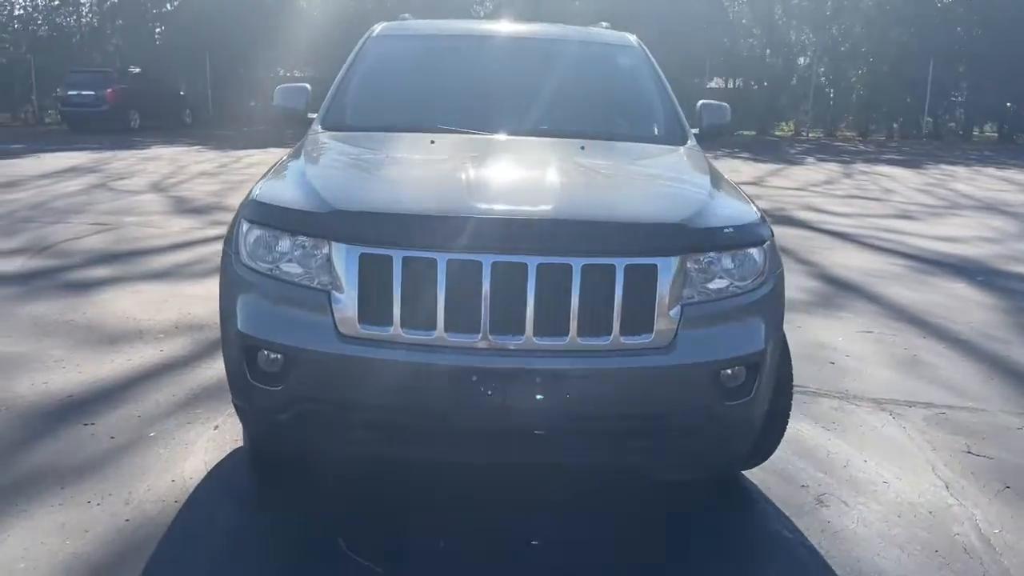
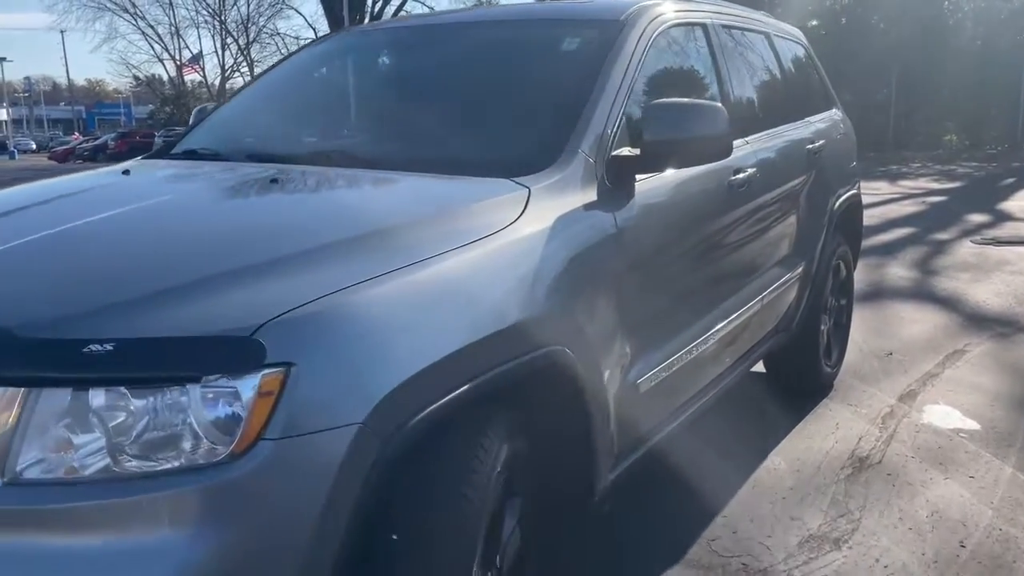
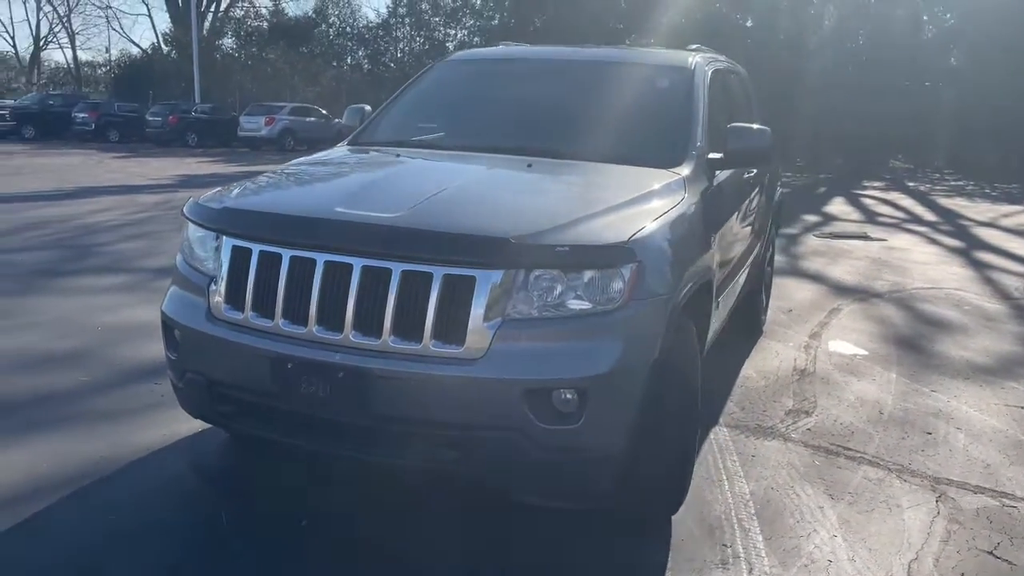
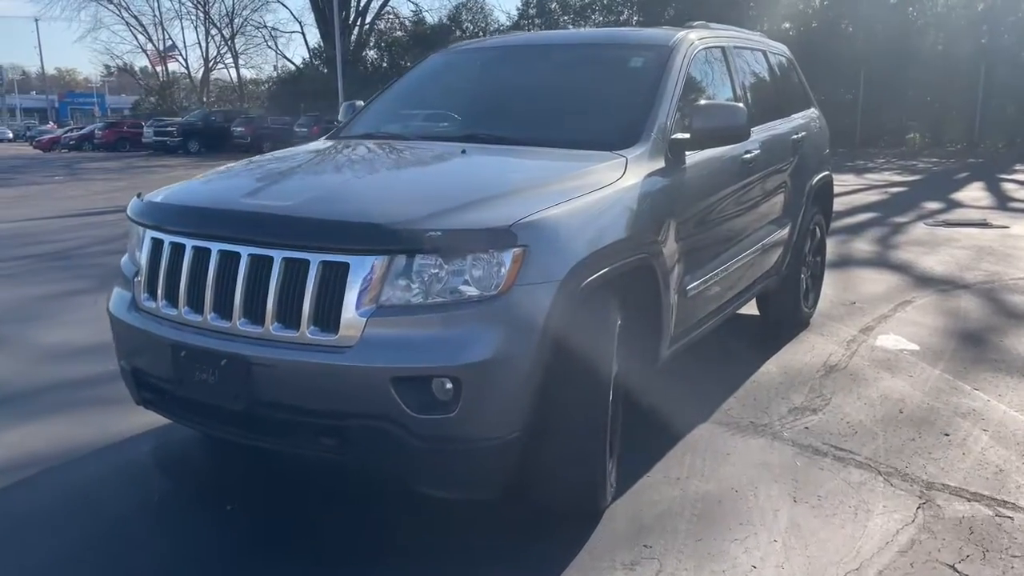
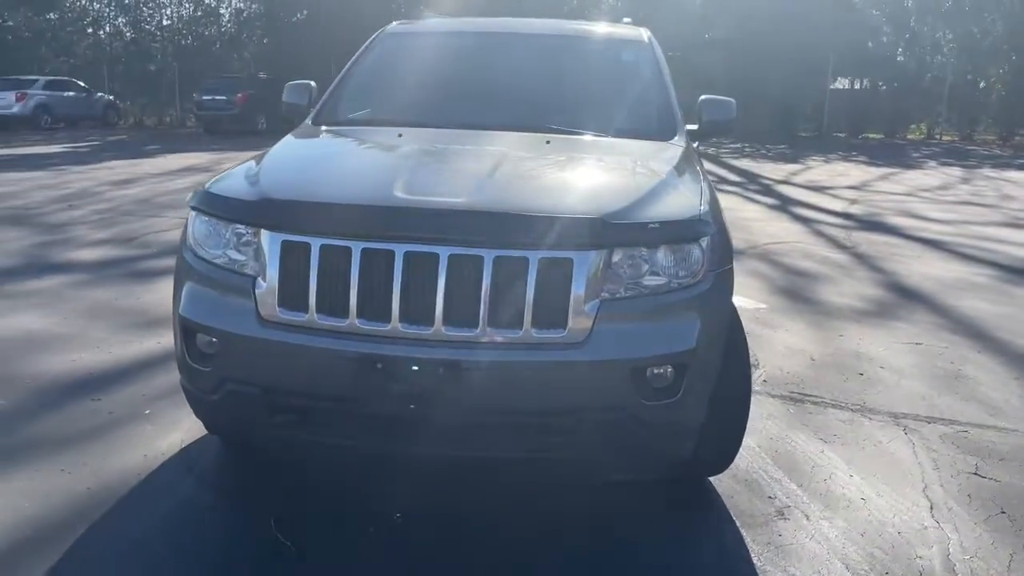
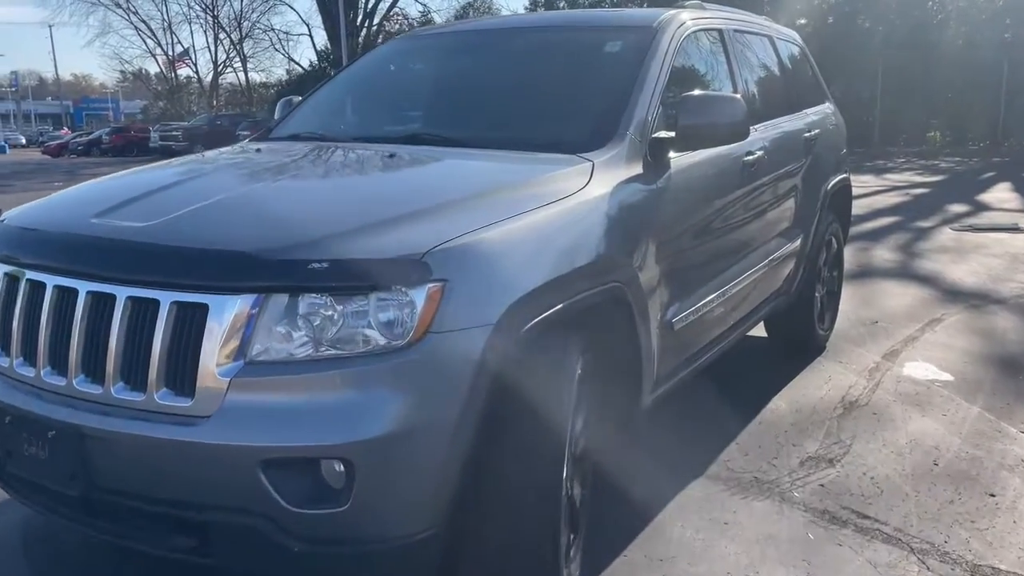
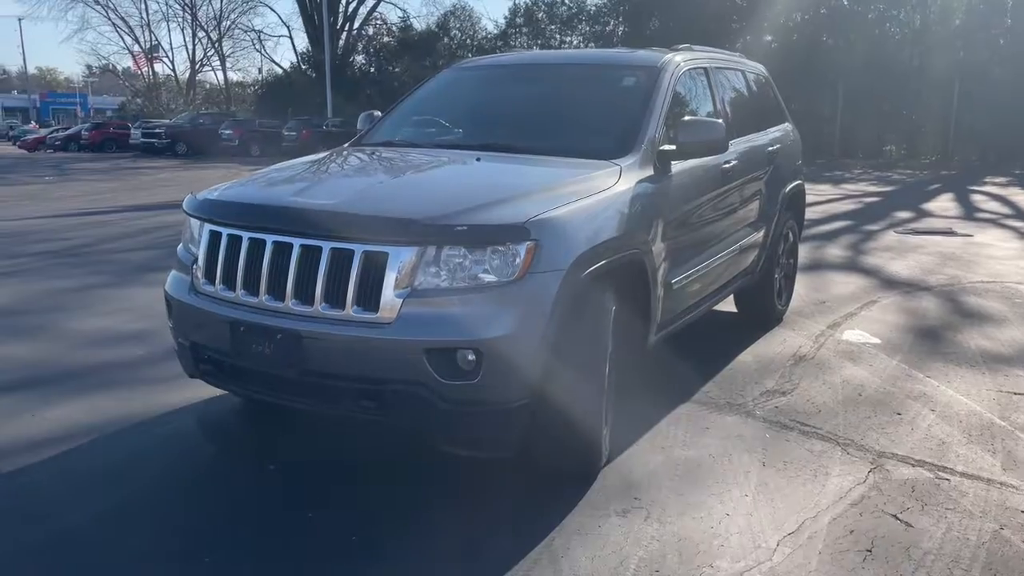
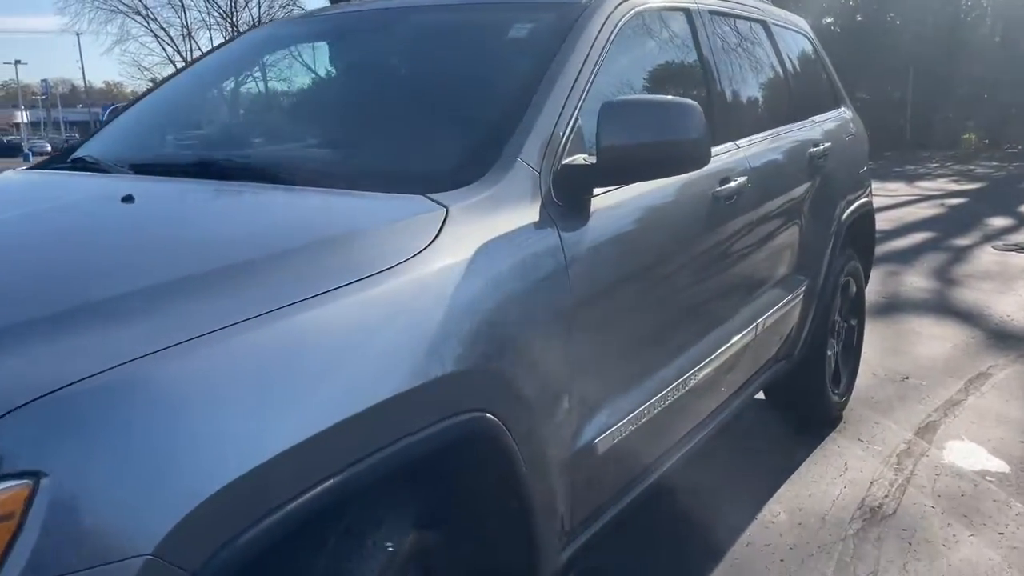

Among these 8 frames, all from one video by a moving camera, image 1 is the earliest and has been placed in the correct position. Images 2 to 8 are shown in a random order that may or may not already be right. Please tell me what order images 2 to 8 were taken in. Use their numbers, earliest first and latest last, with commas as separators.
5, 3, 7, 4, 6, 2, 8
